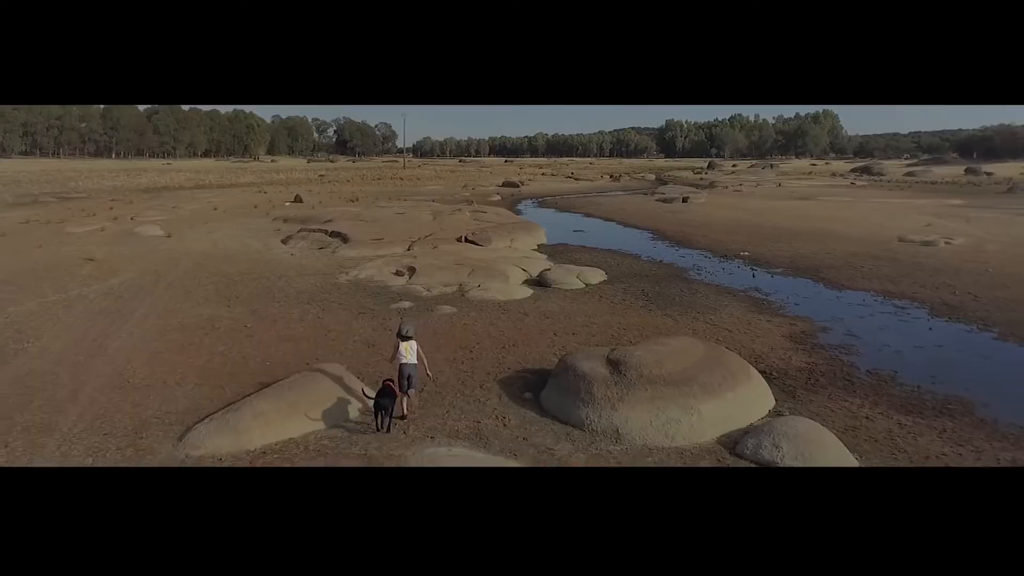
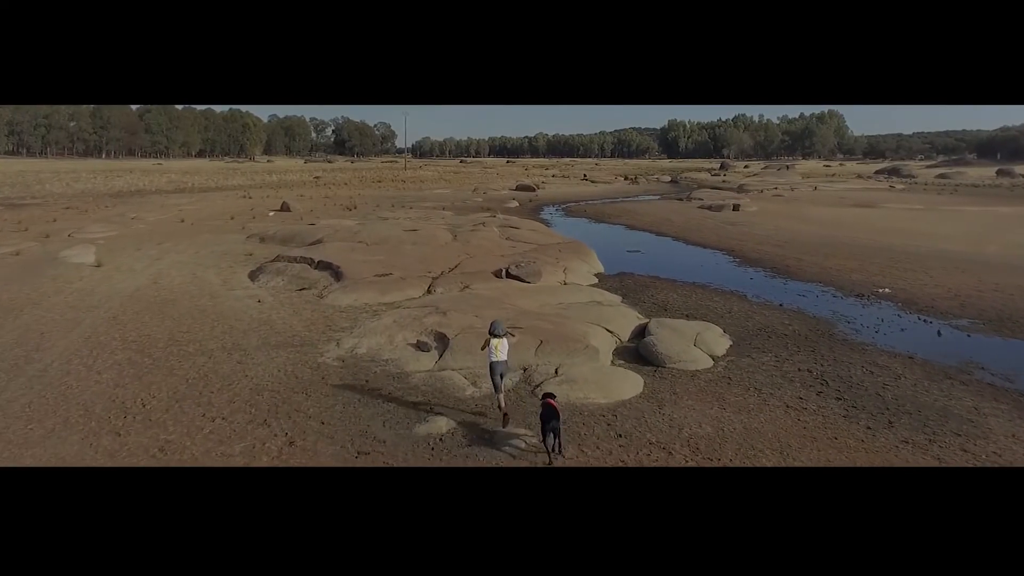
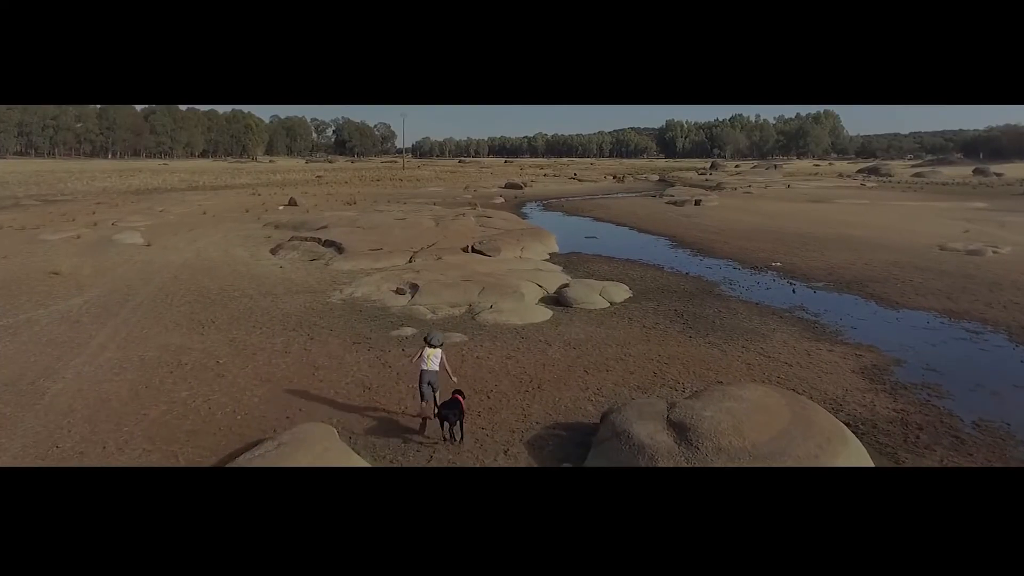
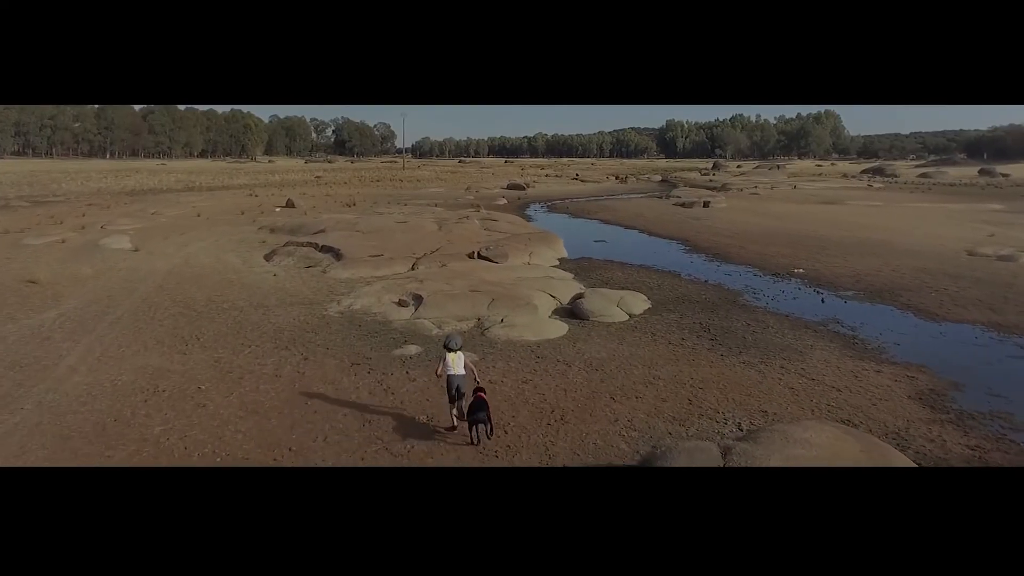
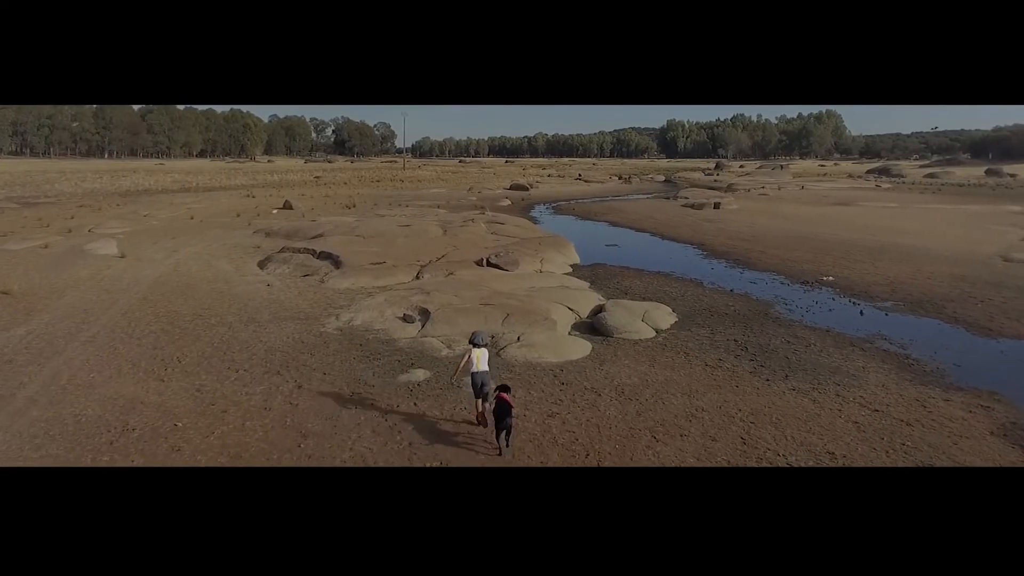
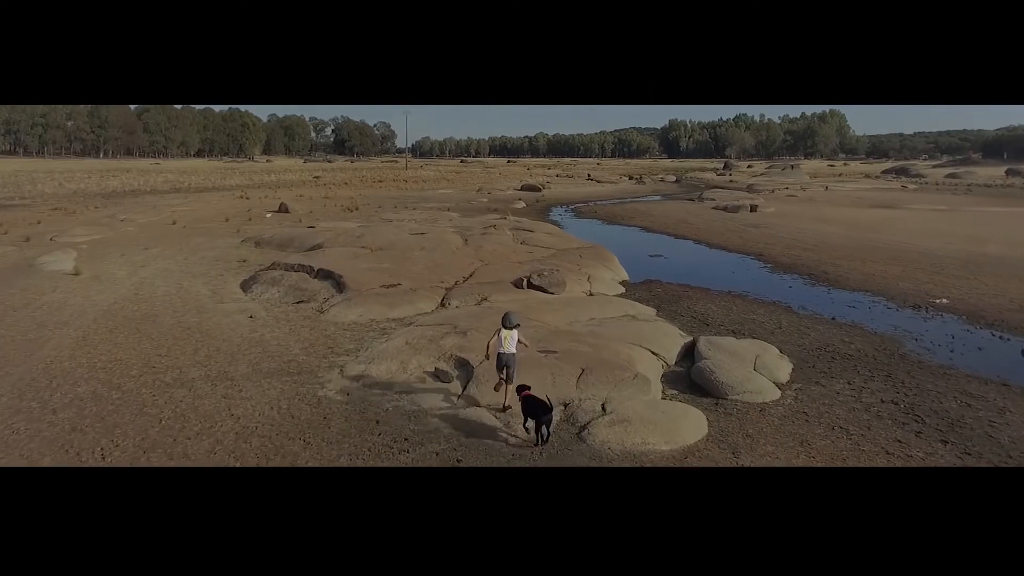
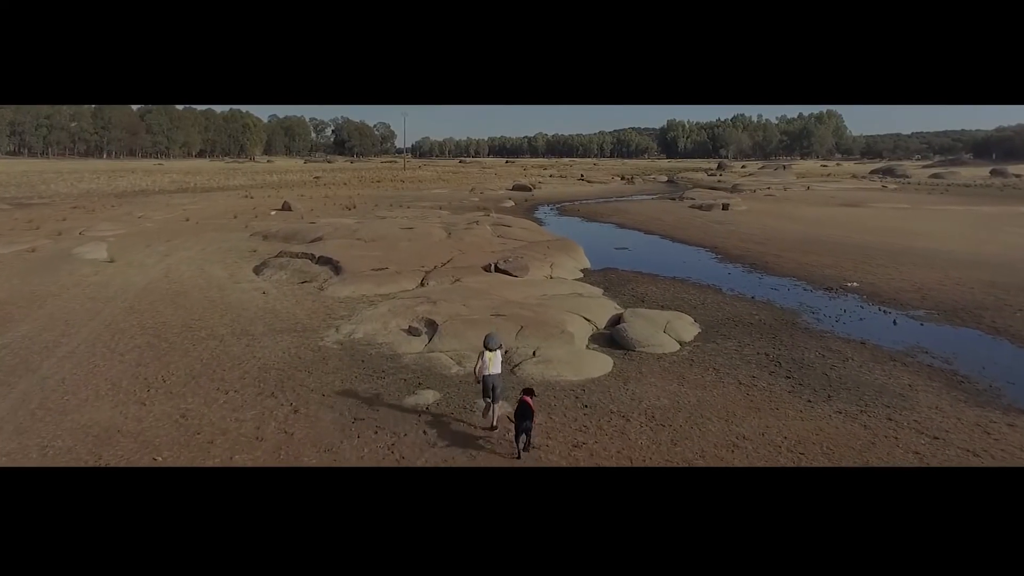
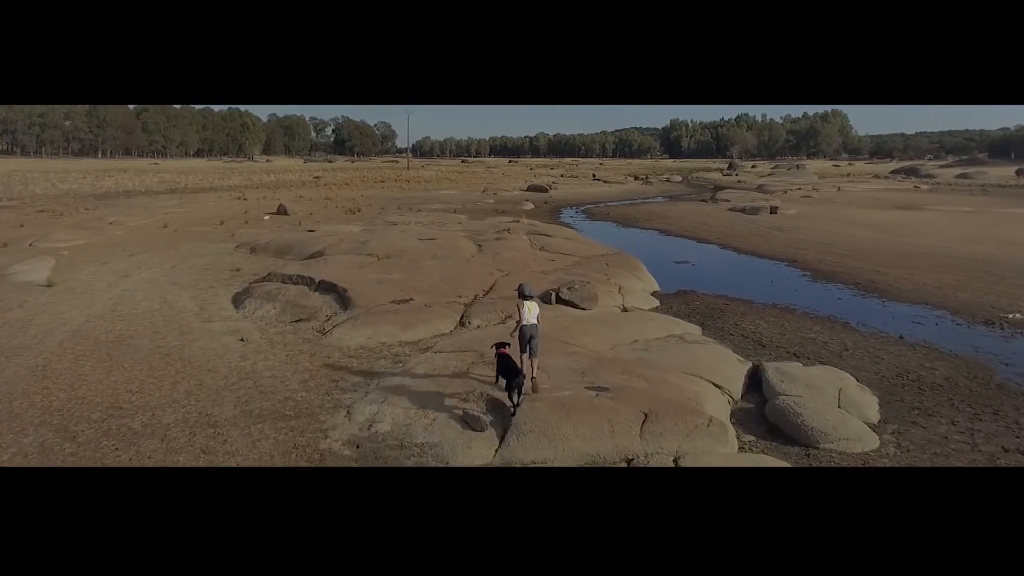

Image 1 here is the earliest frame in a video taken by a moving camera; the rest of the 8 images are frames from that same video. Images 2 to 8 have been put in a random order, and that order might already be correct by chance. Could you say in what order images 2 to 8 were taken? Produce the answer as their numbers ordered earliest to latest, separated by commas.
3, 4, 5, 7, 2, 6, 8
